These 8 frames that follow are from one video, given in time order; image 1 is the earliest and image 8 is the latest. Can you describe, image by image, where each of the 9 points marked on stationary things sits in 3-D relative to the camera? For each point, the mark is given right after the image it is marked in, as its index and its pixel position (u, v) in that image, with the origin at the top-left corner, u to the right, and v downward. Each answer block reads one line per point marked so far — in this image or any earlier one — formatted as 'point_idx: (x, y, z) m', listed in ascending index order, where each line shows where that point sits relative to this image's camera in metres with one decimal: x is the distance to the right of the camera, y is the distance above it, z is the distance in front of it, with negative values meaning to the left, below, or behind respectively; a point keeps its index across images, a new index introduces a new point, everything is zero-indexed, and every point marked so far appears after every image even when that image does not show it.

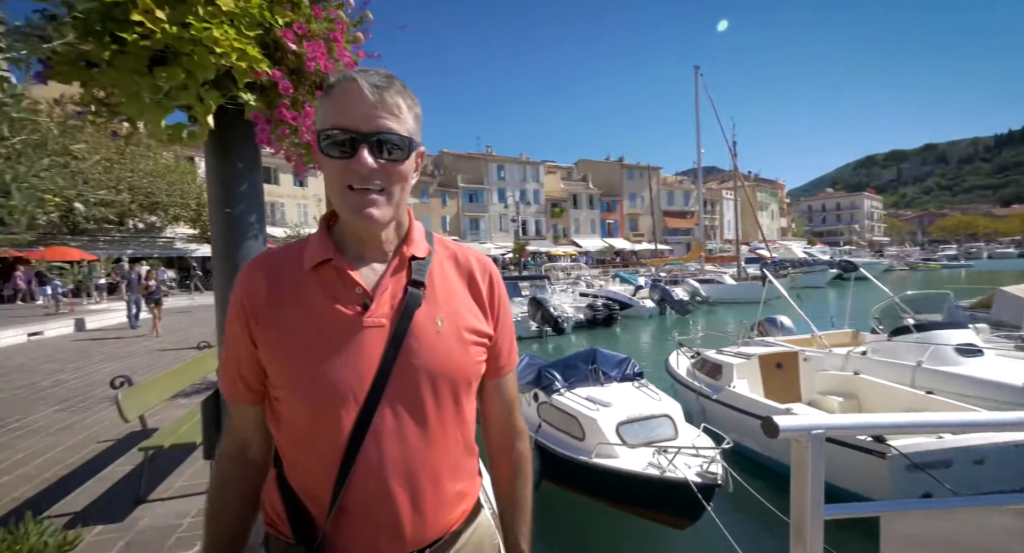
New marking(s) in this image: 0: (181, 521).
0: (-2.3, -1.7, +3.7) m
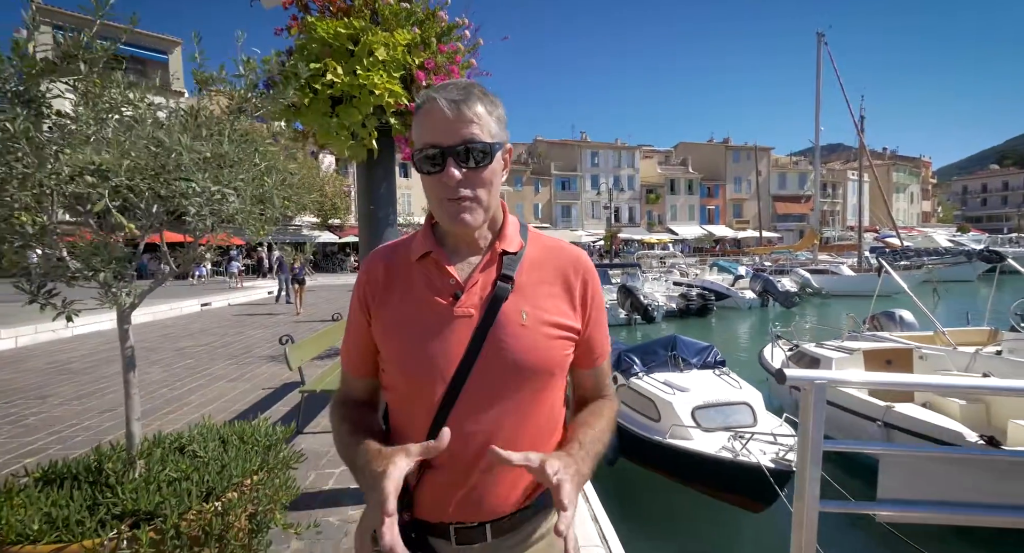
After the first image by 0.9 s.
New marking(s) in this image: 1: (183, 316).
0: (-1.6, -1.5, +4.8) m
1: (-9.6, -1.1, +15.8) m
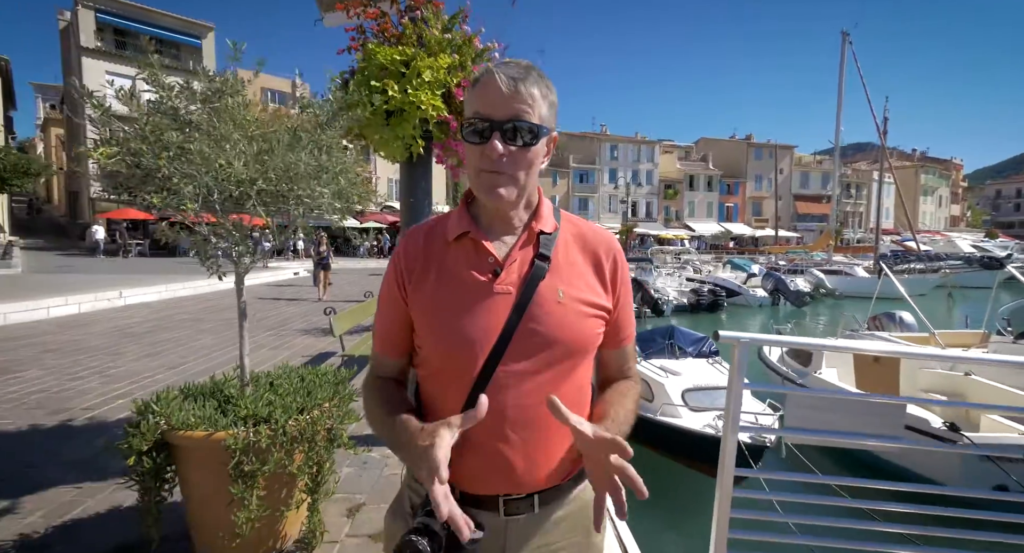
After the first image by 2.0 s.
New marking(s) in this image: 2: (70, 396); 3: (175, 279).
0: (-1.5, -1.3, +5.6) m
1: (-9.1, -0.5, +16.9) m
2: (-4.7, -1.3, +5.7) m
3: (-10.6, -0.1, +16.9) m
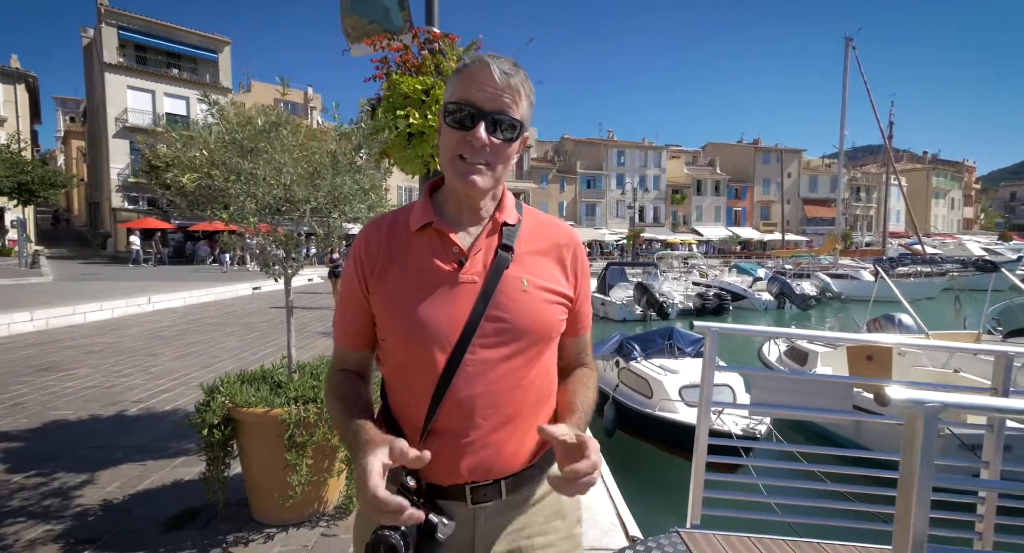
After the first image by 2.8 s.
0: (-1.4, -1.4, +6.1) m
1: (-8.8, -0.7, +17.5) m
2: (-4.6, -1.3, +6.3) m
3: (-10.3, -0.3, +17.6) m
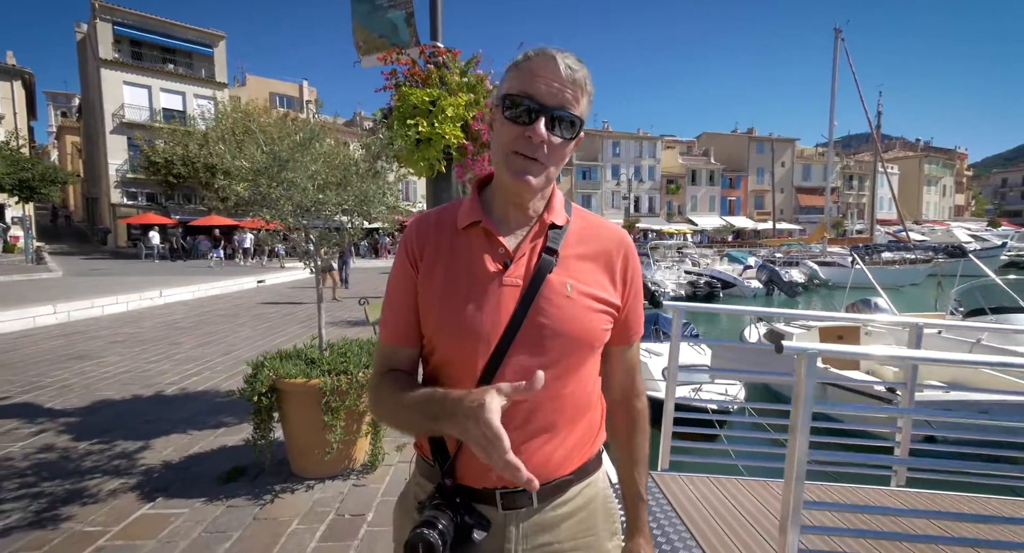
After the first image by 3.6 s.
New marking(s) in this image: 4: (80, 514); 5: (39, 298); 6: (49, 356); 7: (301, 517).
0: (-1.4, -1.3, +6.7) m
1: (-8.9, -0.5, +18.1) m
2: (-4.6, -1.3, +6.9) m
3: (-10.4, -0.1, +18.2) m
4: (-2.8, -1.5, +3.5) m
5: (-11.0, -0.5, +12.6) m
6: (-6.7, -1.1, +7.8) m
7: (-1.3, -1.5, +3.4) m
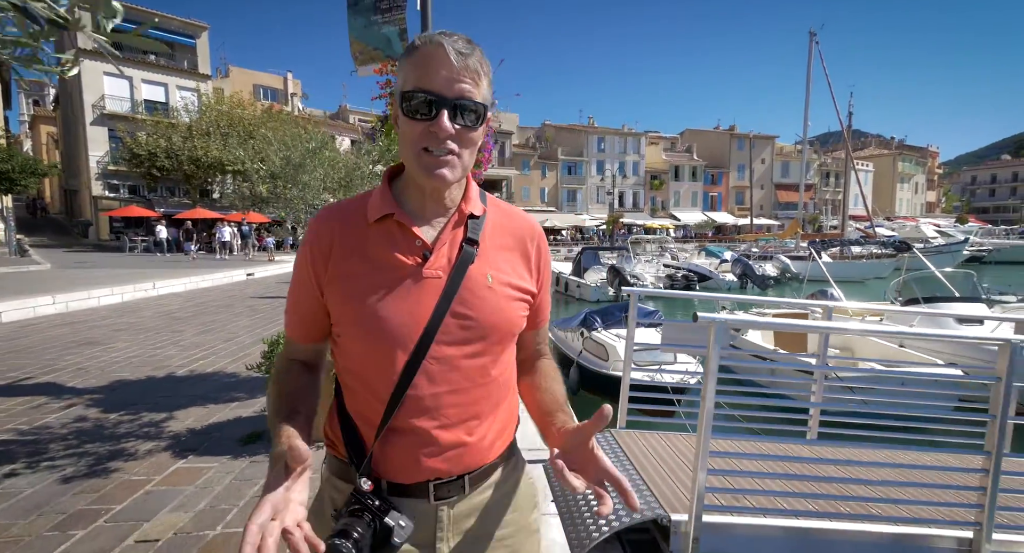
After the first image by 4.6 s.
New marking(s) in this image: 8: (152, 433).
0: (-1.7, -1.2, +7.4) m
1: (-9.5, -0.2, +18.5) m
2: (-4.9, -1.1, +7.4) m
3: (-11.0, +0.1, +18.5) m
4: (-2.9, -1.4, +4.1) m
5: (-11.4, -0.3, +12.9) m
6: (-6.9, -1.0, +8.2) m
7: (-1.5, -1.5, +4.1) m
8: (-3.2, -1.4, +4.7) m
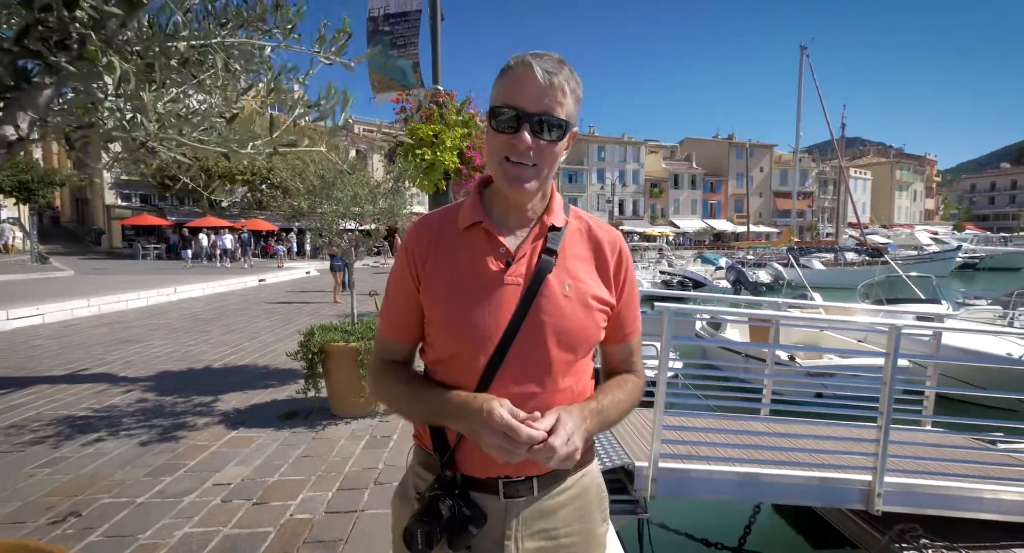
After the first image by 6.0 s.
0: (-1.7, -1.2, +8.2) m
1: (-9.4, -0.4, +19.3) m
2: (-4.9, -1.2, +8.3) m
3: (-10.9, -0.1, +19.4) m
4: (-2.9, -1.4, +4.9) m
5: (-11.4, -0.5, +13.8) m
6: (-6.9, -1.1, +9.1) m
7: (-1.5, -1.5, +4.9) m
8: (-3.2, -1.4, +5.5) m
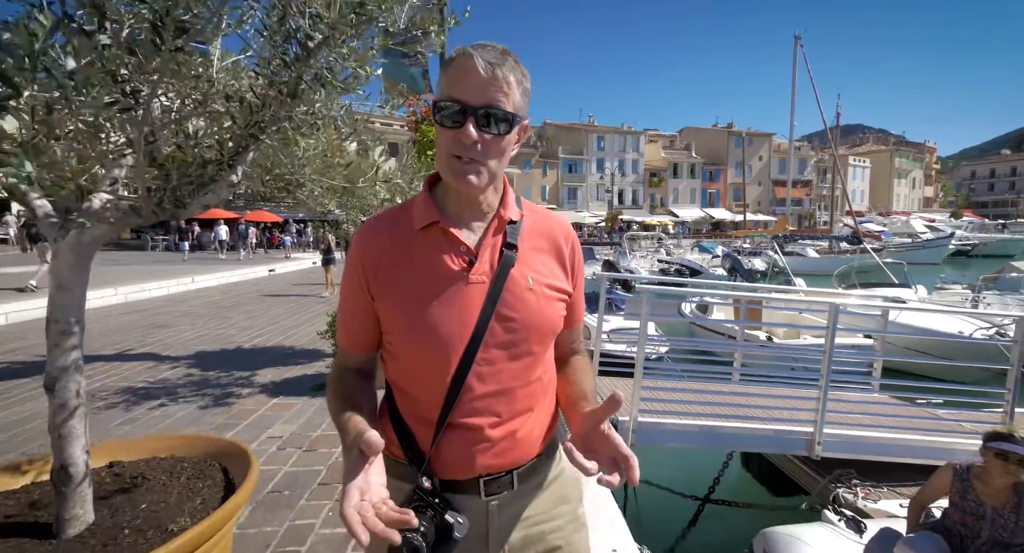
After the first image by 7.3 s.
0: (-1.6, -1.0, +8.9) m
1: (-9.4, -0.1, +20.1) m
2: (-4.8, -1.0, +9.0) m
3: (-10.9, +0.3, +20.1) m
4: (-2.9, -1.3, +5.7) m
5: (-11.4, -0.2, +14.5) m
6: (-6.9, -0.9, +9.9) m
7: (-1.5, -1.3, +5.7) m
8: (-3.1, -1.3, +6.3) m
